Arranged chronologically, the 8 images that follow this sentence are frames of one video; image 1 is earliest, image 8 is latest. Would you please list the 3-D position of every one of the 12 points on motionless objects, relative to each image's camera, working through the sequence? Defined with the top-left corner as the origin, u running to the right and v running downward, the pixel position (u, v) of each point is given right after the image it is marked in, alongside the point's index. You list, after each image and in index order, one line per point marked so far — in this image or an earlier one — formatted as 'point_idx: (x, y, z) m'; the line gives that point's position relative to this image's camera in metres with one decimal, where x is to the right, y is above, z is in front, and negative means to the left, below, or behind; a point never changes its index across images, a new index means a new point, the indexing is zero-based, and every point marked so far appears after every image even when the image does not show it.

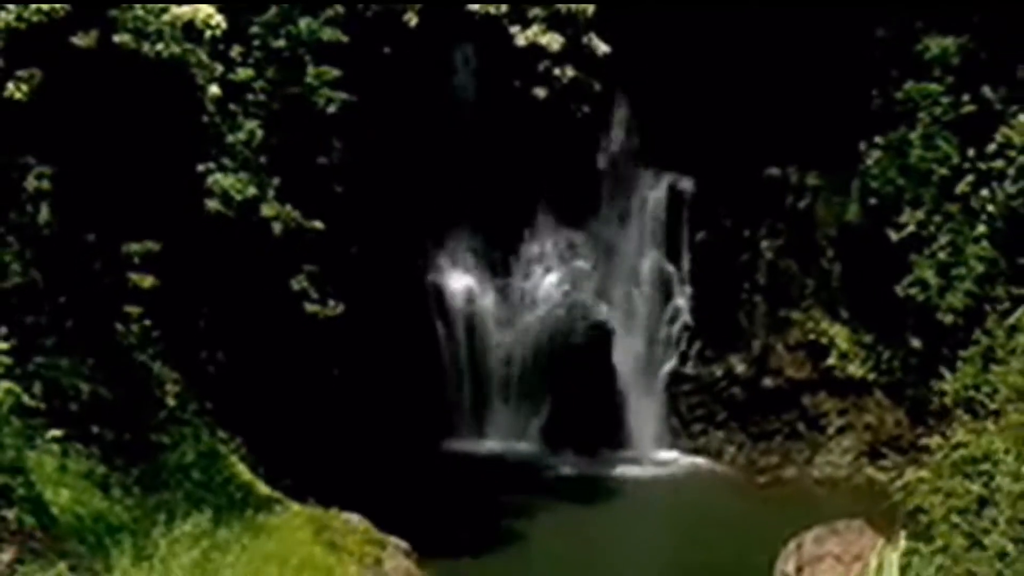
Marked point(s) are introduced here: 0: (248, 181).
0: (-1.1, +0.4, +7.9) m
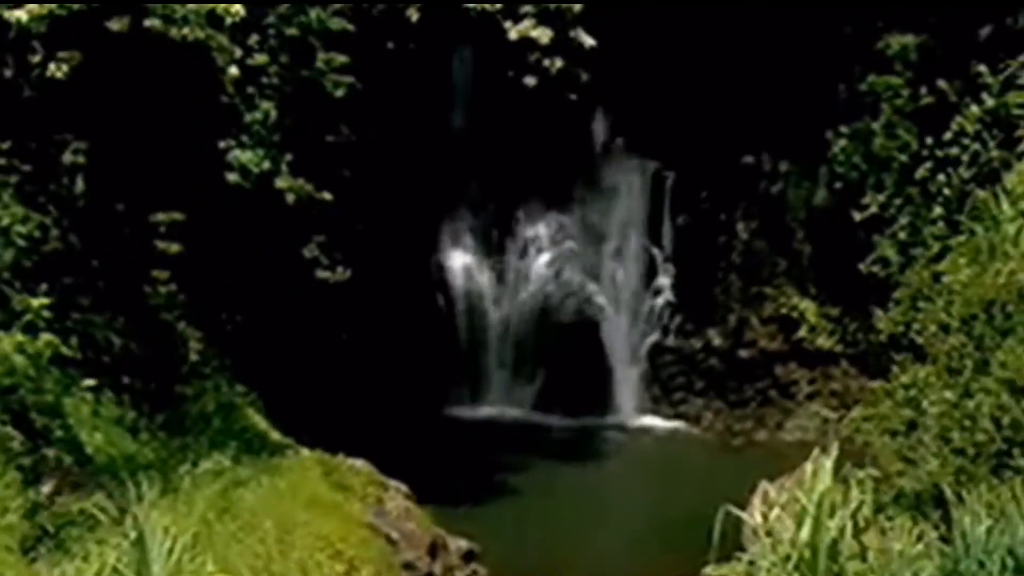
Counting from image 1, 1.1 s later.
0: (-1.1, +0.6, +8.7) m
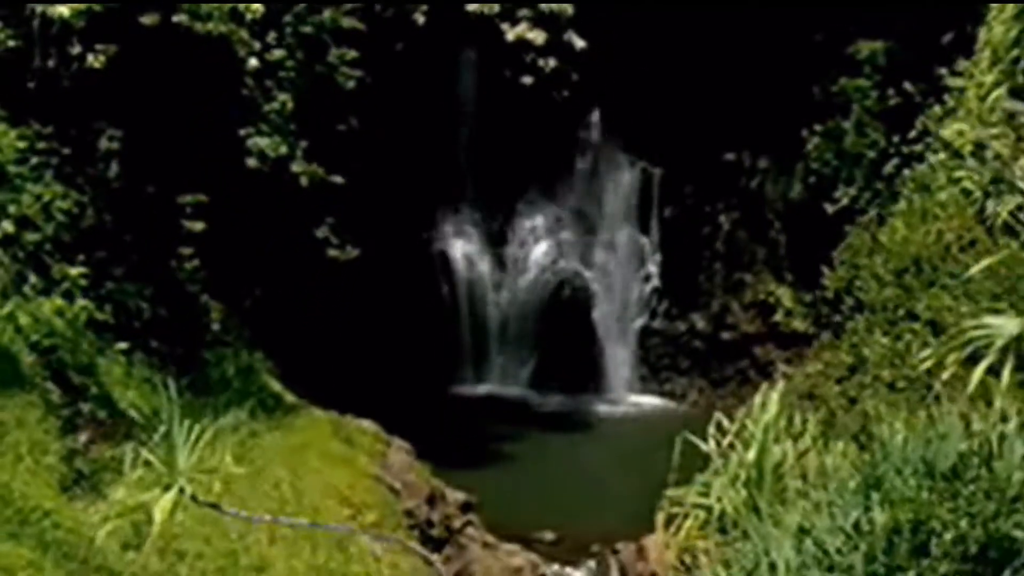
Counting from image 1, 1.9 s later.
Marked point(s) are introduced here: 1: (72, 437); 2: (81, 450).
0: (-1.1, +0.7, +9.5) m
1: (-1.8, -0.6, +7.8) m
2: (-1.7, -0.7, +7.7) m
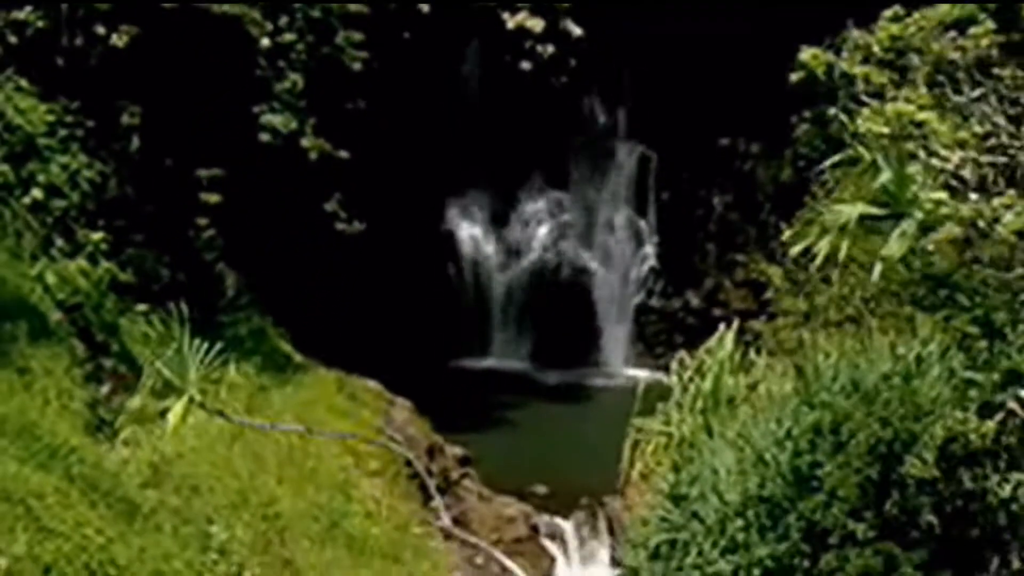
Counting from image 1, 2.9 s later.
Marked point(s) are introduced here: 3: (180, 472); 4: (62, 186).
0: (-1.2, +0.9, +10.2) m
1: (-1.8, -0.4, +8.4) m
2: (-1.8, -0.5, +8.4) m
3: (-1.4, -0.7, +8.0) m
4: (-2.1, +0.5, +9.1) m
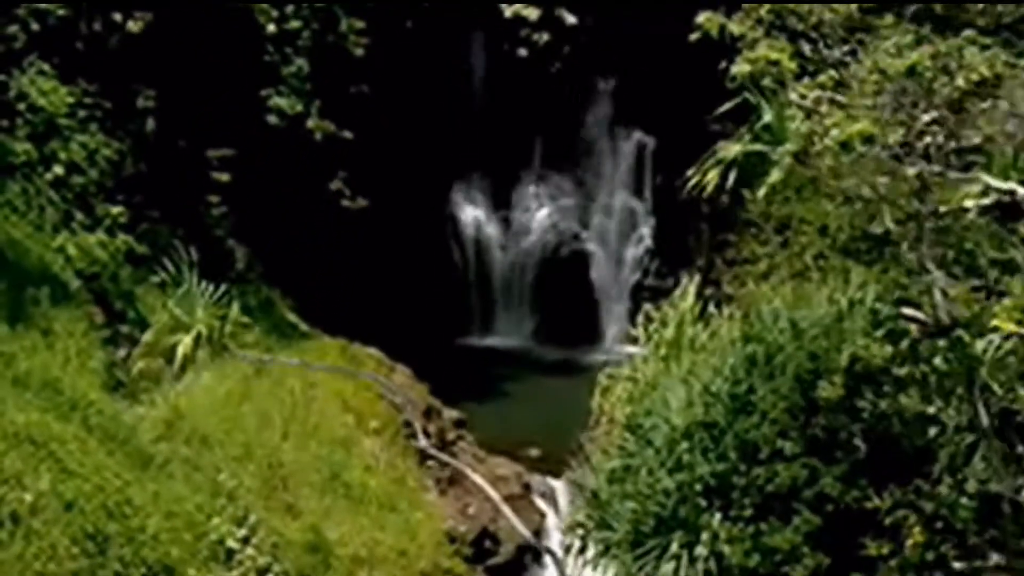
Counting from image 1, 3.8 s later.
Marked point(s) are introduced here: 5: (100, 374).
0: (-1.2, +1.0, +10.8) m
1: (-1.9, -0.3, +9.0) m
2: (-1.8, -0.3, +9.0) m
3: (-1.4, -0.6, +8.6) m
4: (-2.1, +0.6, +9.7) m
5: (-1.8, -0.4, +8.7) m
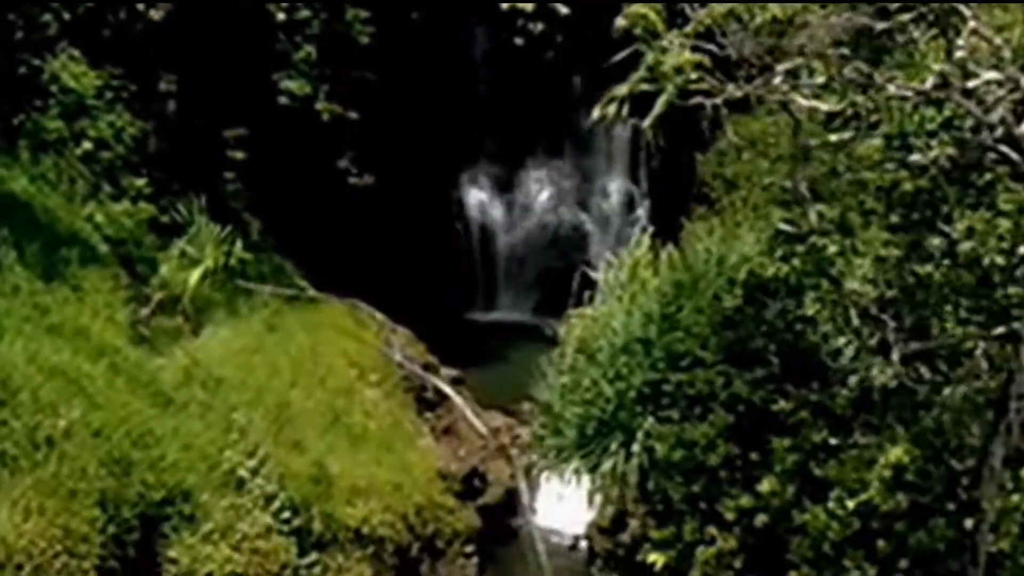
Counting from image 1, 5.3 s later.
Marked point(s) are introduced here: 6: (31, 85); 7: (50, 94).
0: (-1.2, +1.2, +11.7) m
1: (-1.9, -0.1, +10.0) m
2: (-1.9, -0.2, +9.9) m
3: (-1.5, -0.4, +9.5) m
4: (-2.2, +0.8, +10.6) m
5: (-1.9, -0.2, +9.6) m
6: (-2.6, +1.1, +10.6) m
7: (-2.5, +1.1, +10.6) m
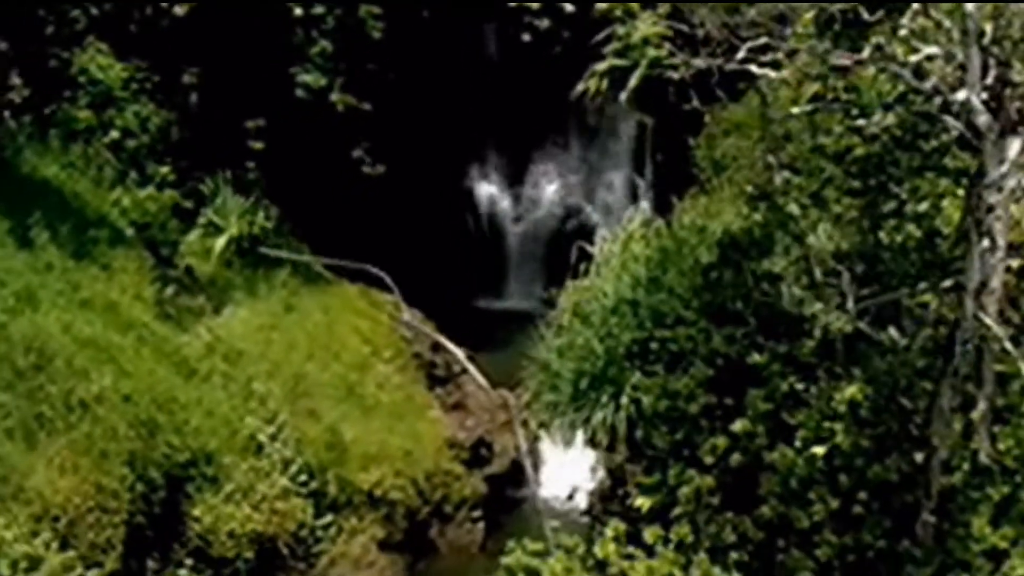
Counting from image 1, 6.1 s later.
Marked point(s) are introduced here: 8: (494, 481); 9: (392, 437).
0: (-1.2, +1.3, +12.3) m
1: (-1.9, 0.0, +10.5) m
2: (-1.8, 0.0, +10.5) m
3: (-1.5, -0.3, +10.1) m
4: (-2.2, +0.9, +11.2) m
5: (-1.9, -0.1, +10.2) m
6: (-2.6, +1.2, +11.2) m
7: (-2.5, +1.2, +11.2) m
8: (-0.1, -1.0, +10.1) m
9: (-0.6, -0.8, +9.9) m
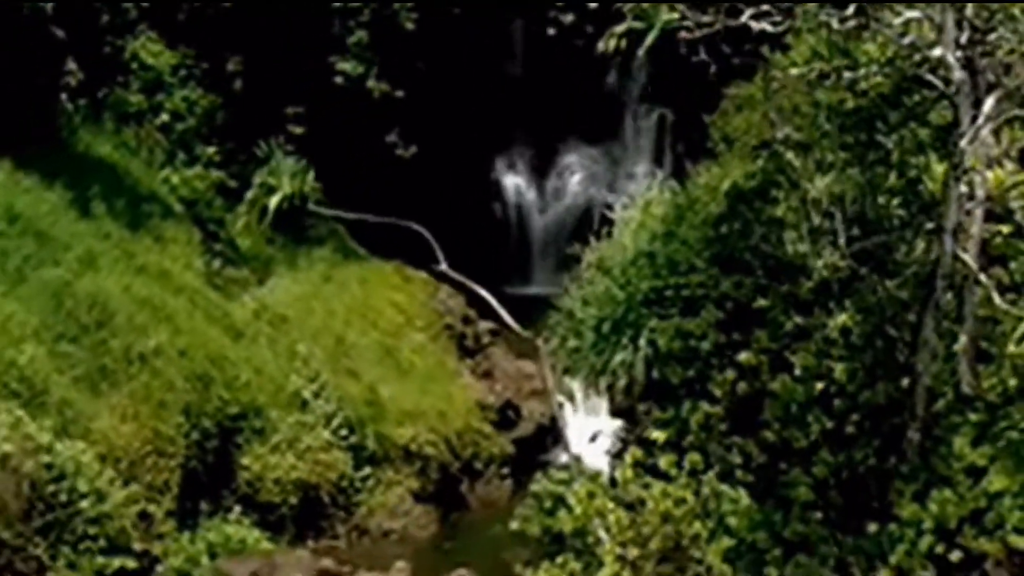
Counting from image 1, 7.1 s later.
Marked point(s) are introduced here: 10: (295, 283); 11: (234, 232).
0: (-1.0, +1.5, +13.0) m
1: (-1.7, +0.2, +11.3) m
2: (-1.7, +0.1, +11.2) m
3: (-1.3, -0.1, +10.8) m
4: (-2.0, +1.1, +11.9) m
5: (-1.7, +0.1, +10.9) m
6: (-2.4, +1.4, +11.9) m
7: (-2.3, +1.3, +11.9) m
8: (+0.1, -0.8, +10.8) m
9: (-0.5, -0.6, +10.5) m
10: (-1.2, 0.0, +11.2) m
11: (-1.6, +0.3, +11.4) m
